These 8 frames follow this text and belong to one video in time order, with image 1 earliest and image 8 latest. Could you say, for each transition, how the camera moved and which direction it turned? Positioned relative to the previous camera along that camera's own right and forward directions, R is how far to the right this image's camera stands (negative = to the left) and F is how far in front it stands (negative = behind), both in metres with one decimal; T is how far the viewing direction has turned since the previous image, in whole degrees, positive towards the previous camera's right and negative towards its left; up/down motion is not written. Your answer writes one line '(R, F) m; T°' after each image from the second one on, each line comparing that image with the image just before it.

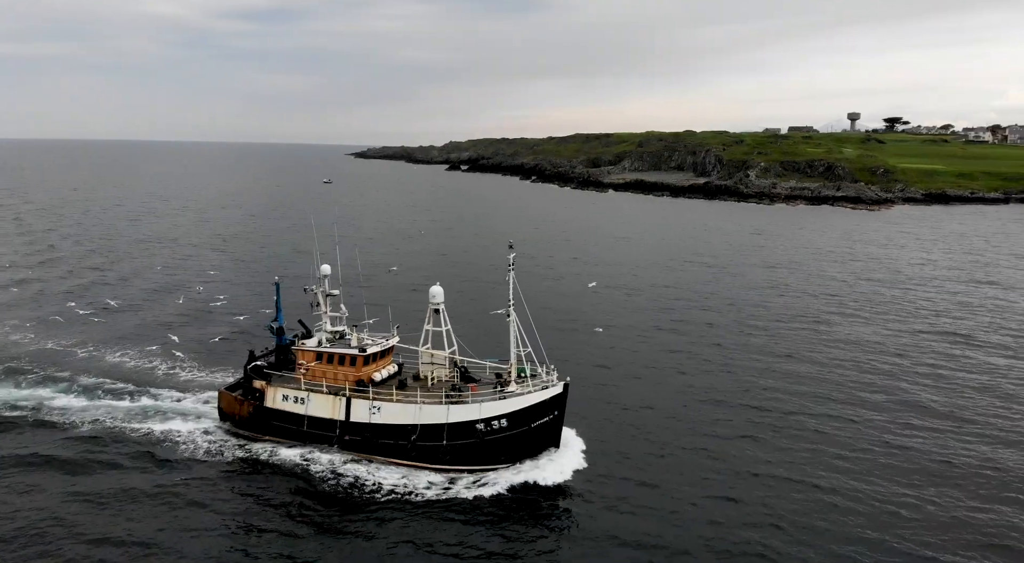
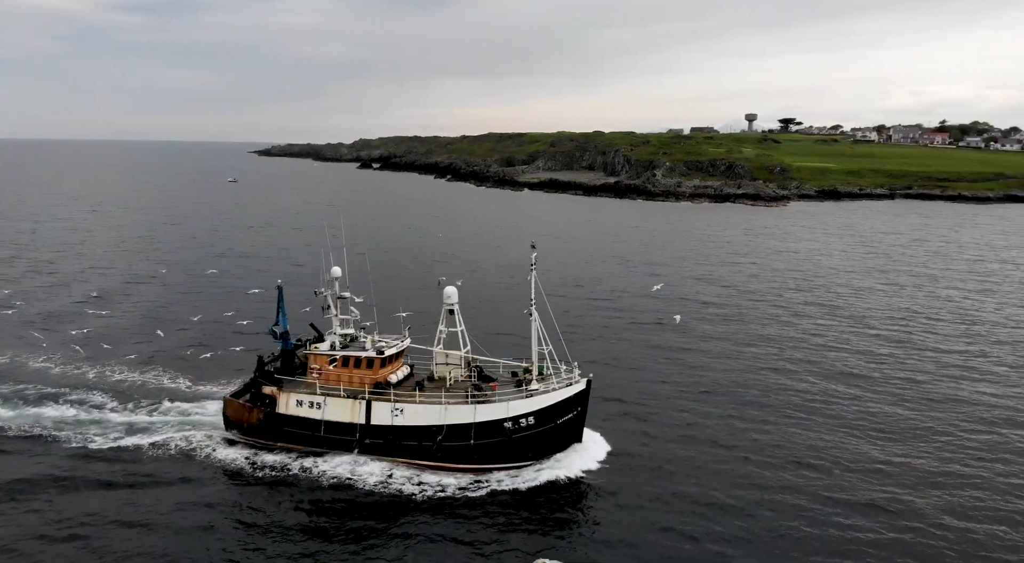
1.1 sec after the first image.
(-2.3, -0.1) m; +7°
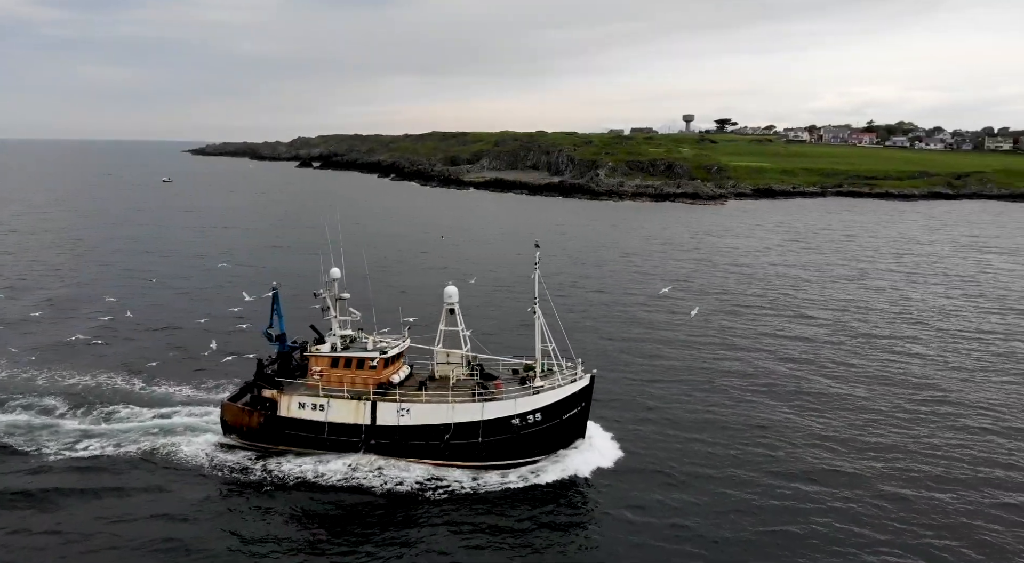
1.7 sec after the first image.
(-1.3, -0.2) m; +4°
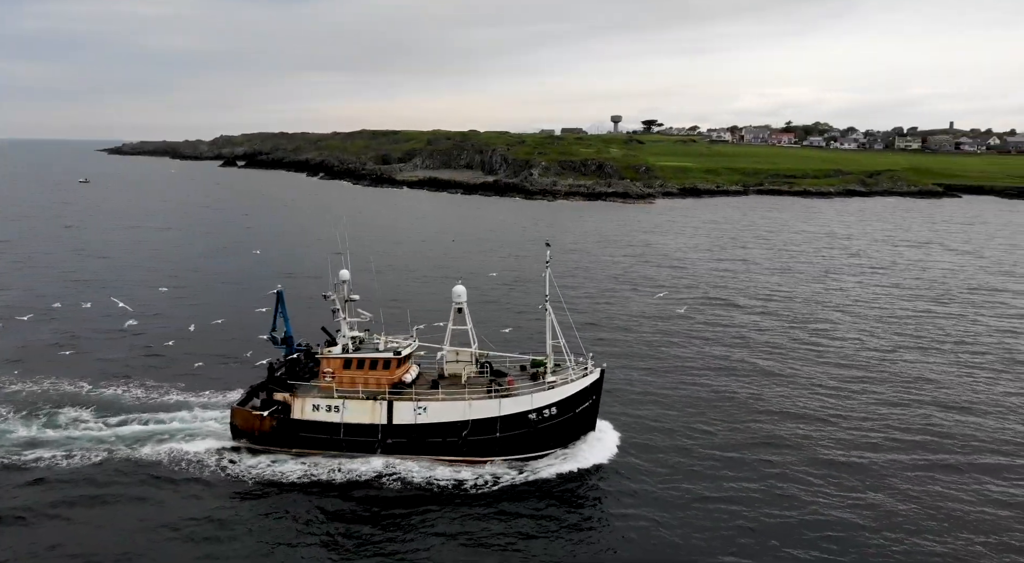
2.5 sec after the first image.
(-1.8, -0.4) m; +5°
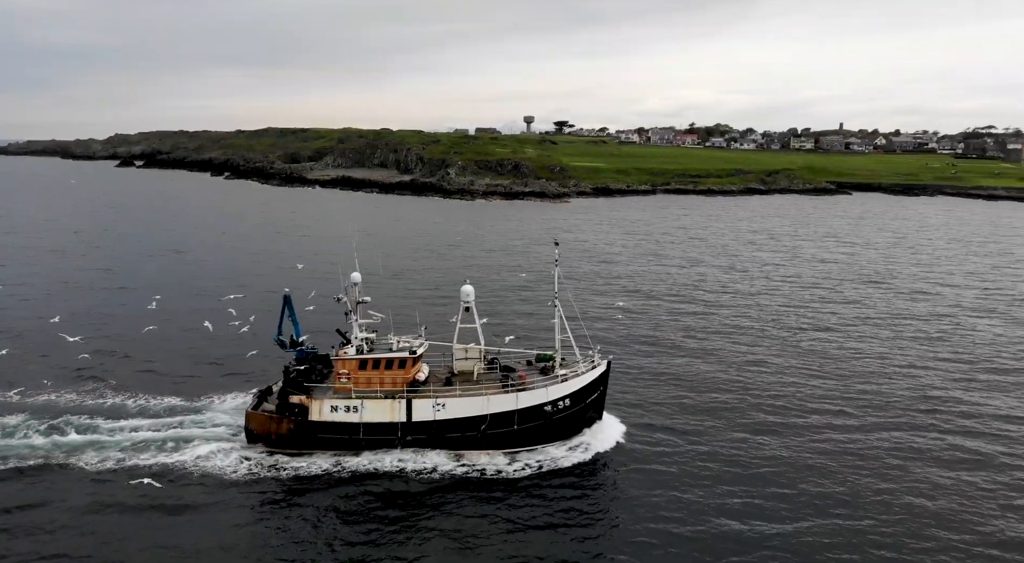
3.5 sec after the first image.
(-2.2, -0.6) m; +6°
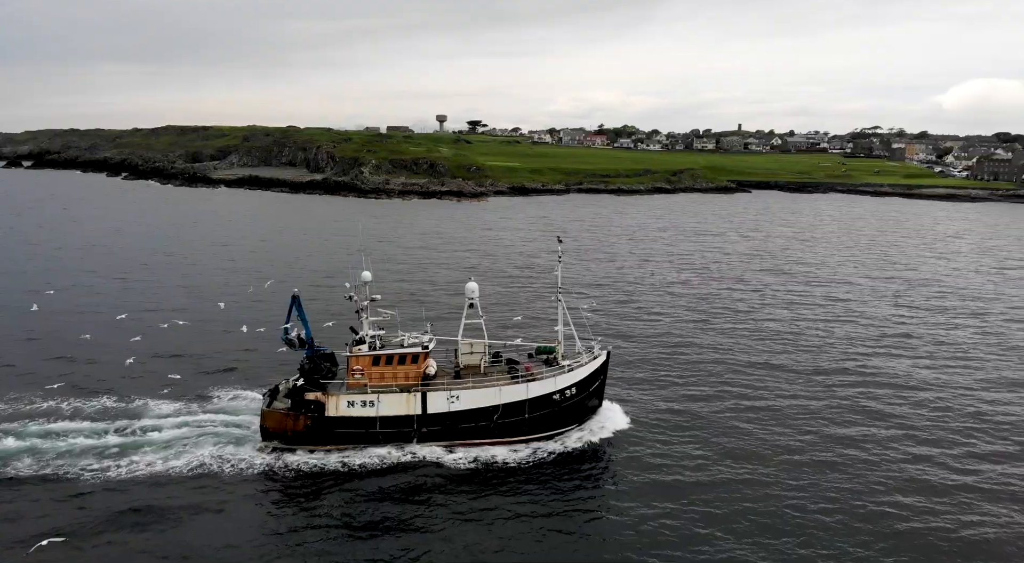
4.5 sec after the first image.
(-2.2, -0.7) m; +6°
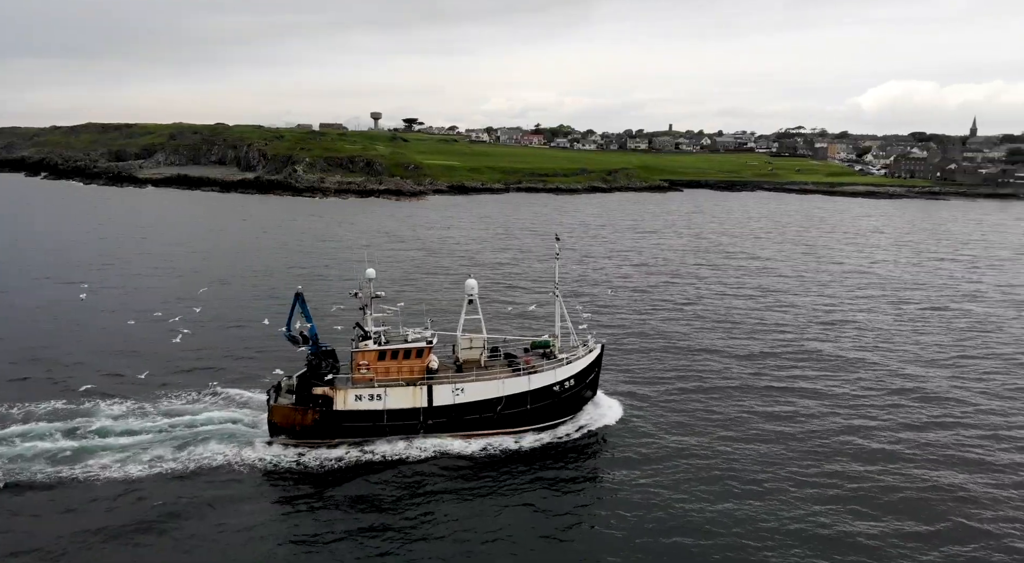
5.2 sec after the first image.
(-1.6, -0.6) m; +5°
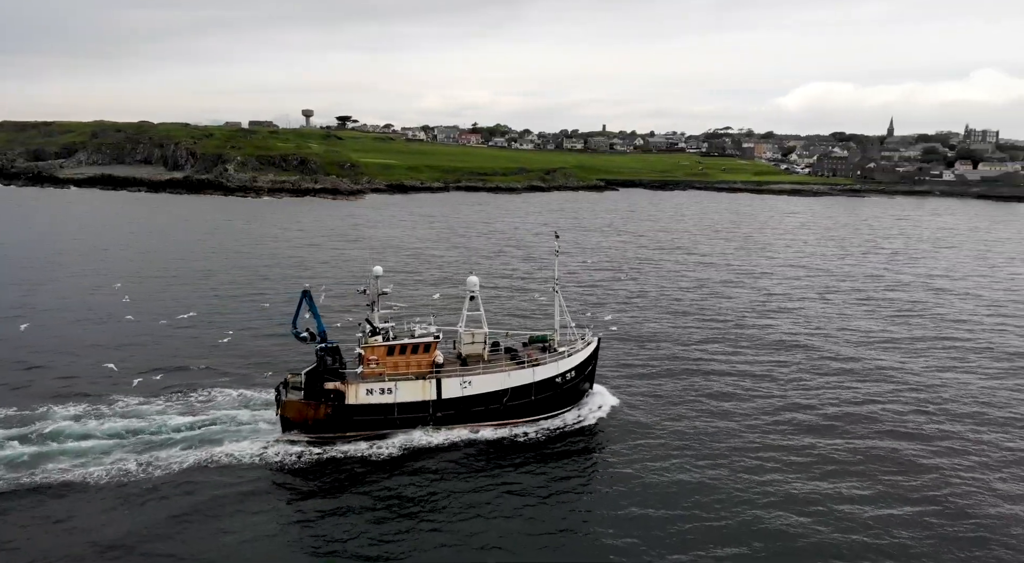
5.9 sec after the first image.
(-1.7, -0.7) m; +5°
